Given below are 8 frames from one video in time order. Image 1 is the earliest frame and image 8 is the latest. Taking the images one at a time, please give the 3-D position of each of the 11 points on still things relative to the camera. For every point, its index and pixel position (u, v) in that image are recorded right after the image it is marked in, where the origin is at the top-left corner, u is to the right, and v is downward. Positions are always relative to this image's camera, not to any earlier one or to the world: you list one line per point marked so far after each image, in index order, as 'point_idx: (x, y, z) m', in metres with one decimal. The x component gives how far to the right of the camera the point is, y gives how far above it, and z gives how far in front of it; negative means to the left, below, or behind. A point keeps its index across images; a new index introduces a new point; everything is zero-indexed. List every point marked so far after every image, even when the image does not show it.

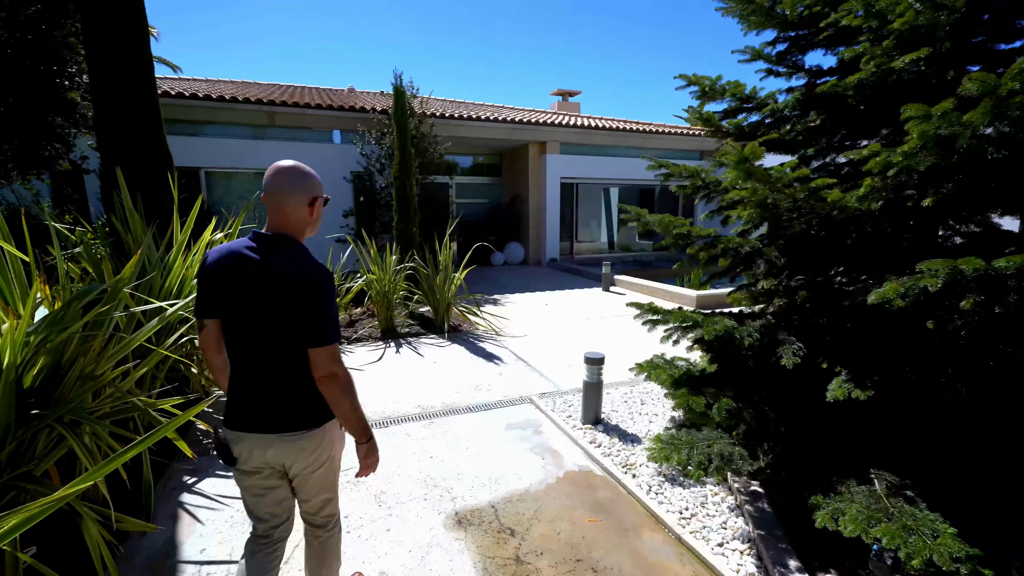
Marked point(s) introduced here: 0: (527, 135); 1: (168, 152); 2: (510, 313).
0: (+0.4, +3.8, +11.2) m
1: (-3.3, +1.3, +4.4) m
2: (0.0, -0.4, +6.6) m
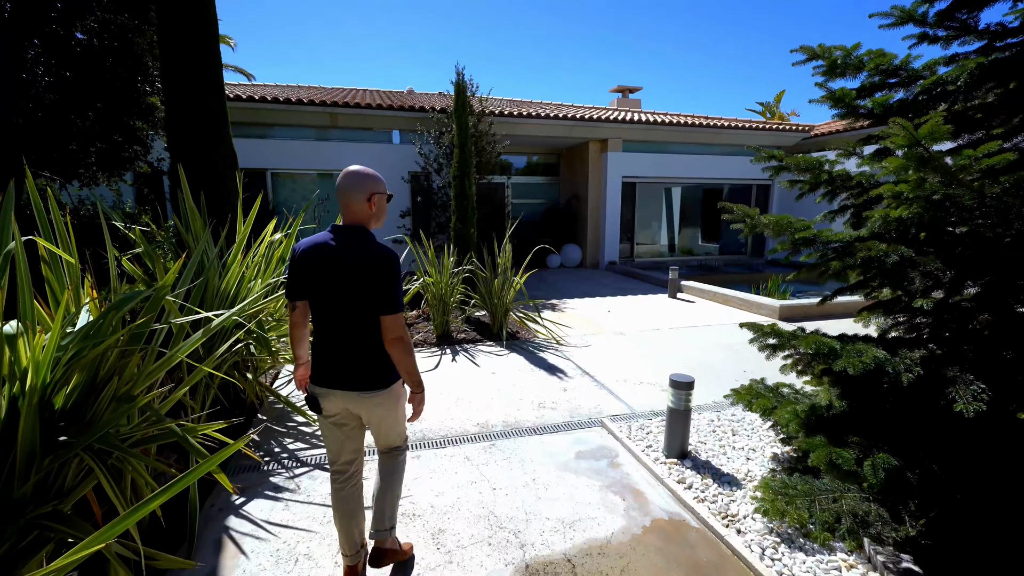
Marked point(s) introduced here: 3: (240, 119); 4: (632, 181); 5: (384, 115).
0: (+1.8, +3.7, +10.7) m
1: (-2.7, +1.3, +4.4) m
2: (+0.8, -0.5, +6.2) m
3: (-5.4, +3.3, +8.8) m
4: (+3.1, +2.7, +11.5) m
5: (-2.6, +3.5, +9.3) m
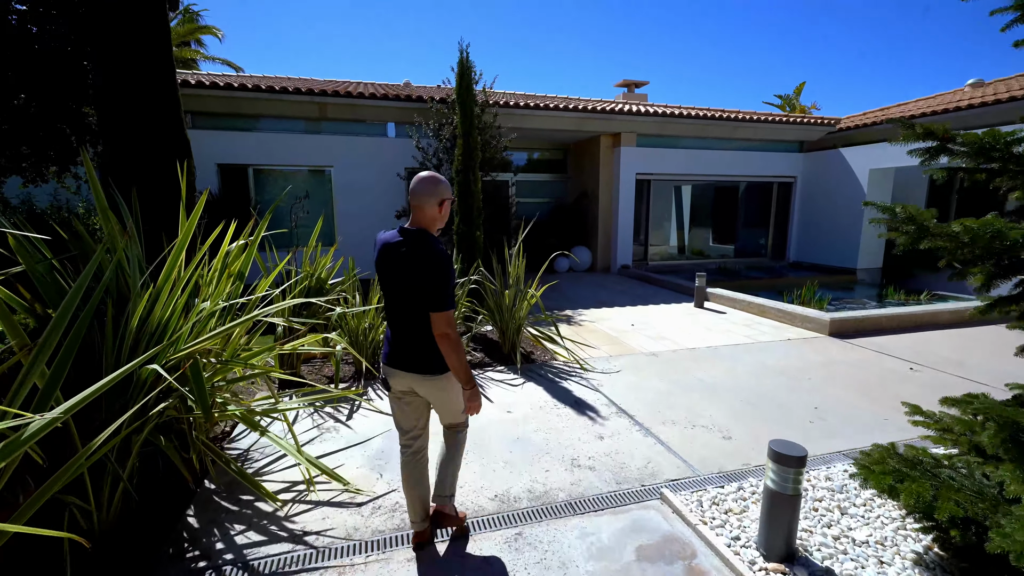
0: (+1.9, +3.5, +9.9) m
1: (-2.5, +1.2, +3.5) m
2: (+0.9, -0.6, +5.4) m
3: (-5.2, +3.2, +8.0) m
4: (+3.2, +2.6, +10.7) m
5: (-2.5, +3.4, +8.4) m
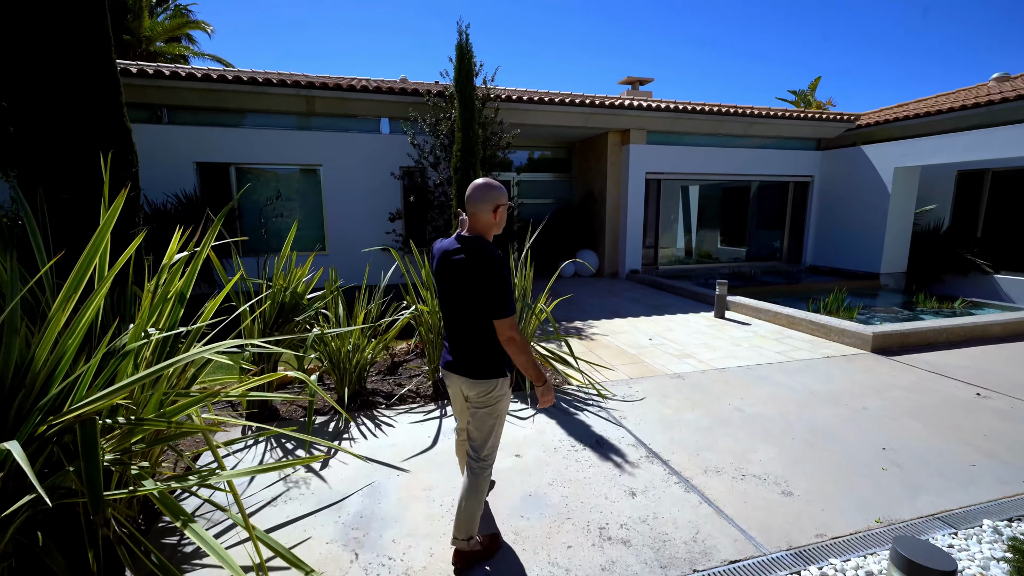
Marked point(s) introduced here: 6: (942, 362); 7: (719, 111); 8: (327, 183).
0: (+1.9, +3.4, +9.3) m
1: (-2.5, +1.0, +2.9) m
2: (+1.0, -0.7, +4.8) m
3: (-5.2, +3.0, +7.4) m
4: (+3.2, +2.5, +10.1) m
5: (-2.5, +3.3, +7.9) m
6: (+4.5, -0.8, +4.7) m
7: (+4.4, +3.8, +9.7) m
8: (-3.3, +1.9, +8.2) m
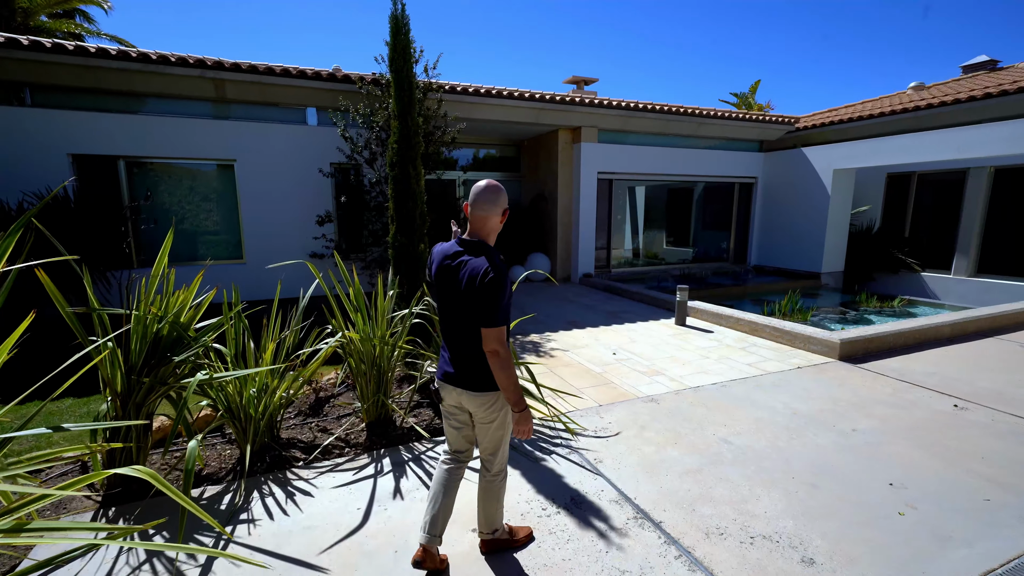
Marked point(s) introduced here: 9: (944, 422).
0: (+0.8, +3.3, +8.9) m
1: (-2.7, +0.9, +2.0) m
2: (+0.5, -0.8, +4.3) m
3: (-6.0, +2.8, +6.1) m
4: (+2.1, +2.4, +9.8) m
5: (-3.3, +3.1, +6.9) m
6: (+4.0, -0.8, +4.6) m
7: (+3.3, +3.7, +9.5) m
8: (-4.2, +1.7, +7.1) m
9: (+3.3, -1.0, +3.5) m
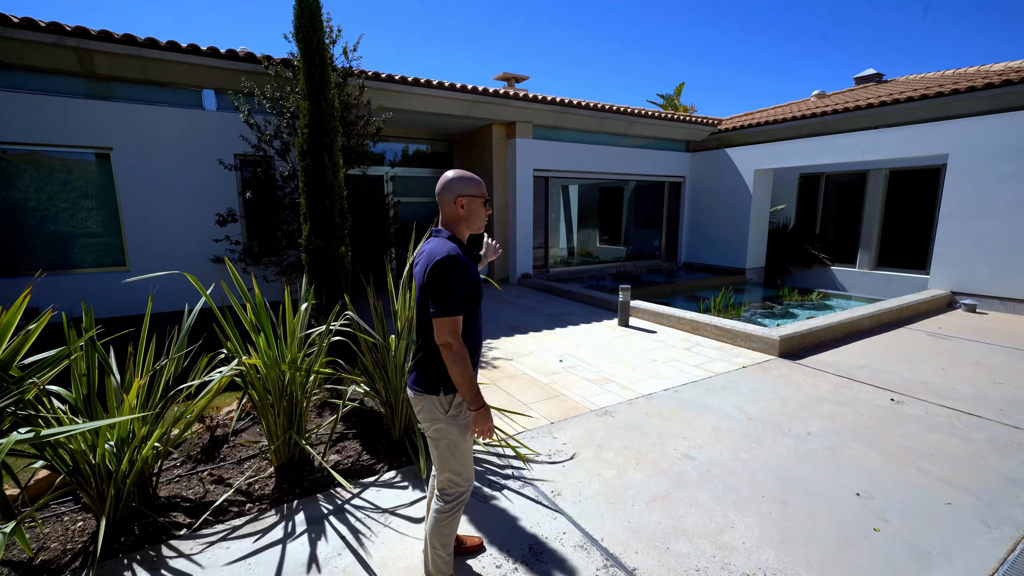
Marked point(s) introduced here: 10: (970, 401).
0: (-0.4, +3.3, +8.5) m
1: (-2.9, +0.7, +1.2) m
2: (0.0, -0.9, +3.9) m
3: (-6.8, +2.6, +4.8) m
4: (+0.7, +2.4, +9.5) m
5: (-4.3, +2.9, +5.9) m
6: (+3.4, -0.8, +4.7) m
7: (+1.9, +3.7, +9.4) m
8: (-5.2, +1.5, +6.0) m
9: (+2.9, -1.0, +3.5) m
10: (+3.9, -1.0, +3.8) m
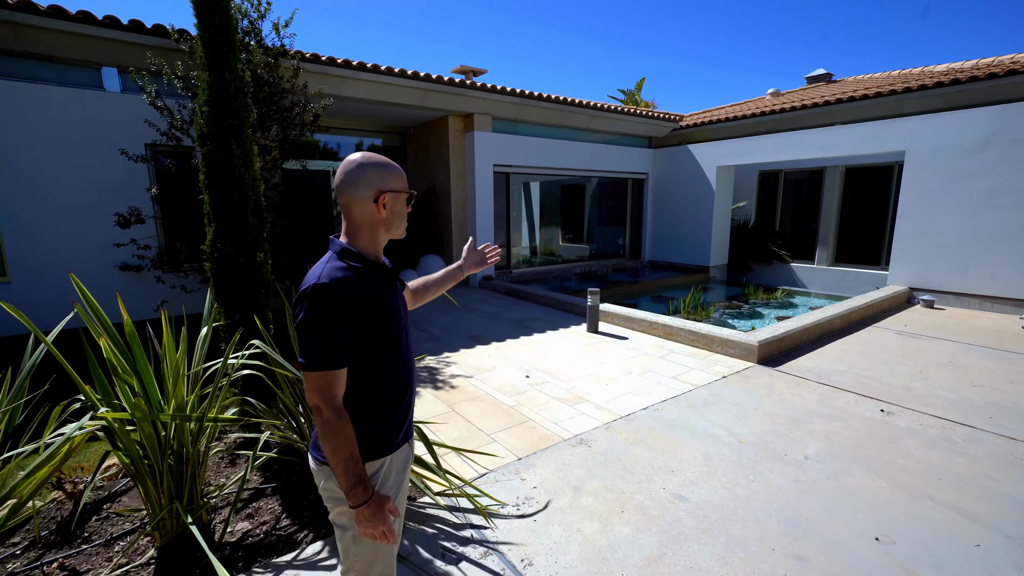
0: (-1.2, +3.2, +7.9) m
1: (-3.0, +0.6, +0.4) m
2: (-0.3, -1.0, +3.3) m
3: (-7.2, +2.4, +3.6) m
4: (-0.2, +2.3, +9.0) m
5: (-4.8, +2.8, +5.0) m
6: (+3.1, -0.8, +4.5) m
7: (+1.0, +3.7, +9.0) m
8: (-5.7, +1.4, +5.0) m
9: (+2.6, -1.0, +3.2) m
10: (+3.6, -1.0, +3.6) m
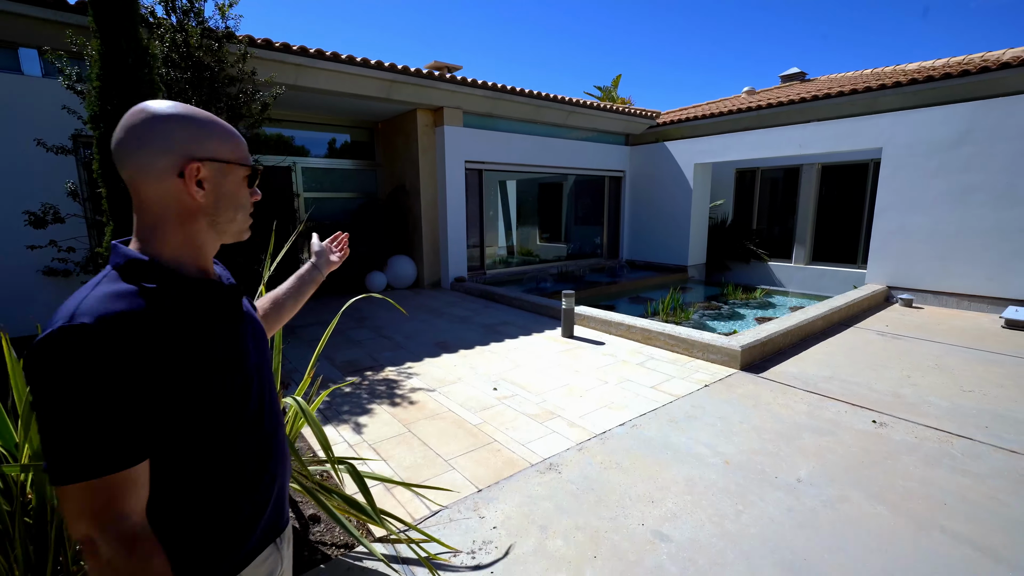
0: (-1.7, +3.2, +7.4) m
1: (-3.1, +0.5, -0.1) m
2: (-0.5, -1.0, +3.0) m
3: (-7.5, +2.3, +3.0) m
4: (-0.7, +2.3, +8.6) m
5: (-5.1, +2.7, +4.4) m
6: (+2.8, -0.8, +4.2) m
7: (+0.5, +3.7, +8.7) m
8: (-6.0, +1.3, +4.4) m
9: (+2.4, -1.0, +2.9) m
10: (+3.3, -1.0, +3.4) m
